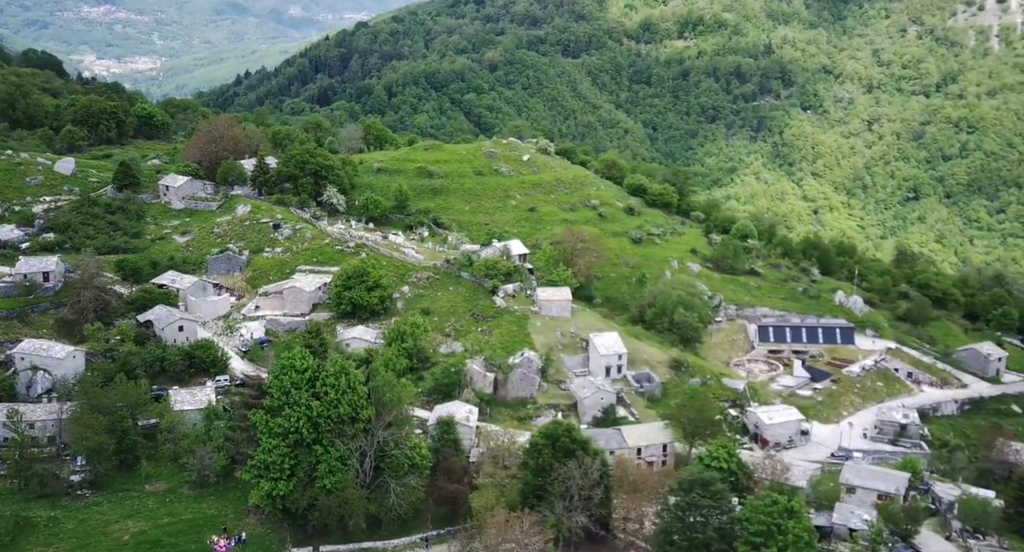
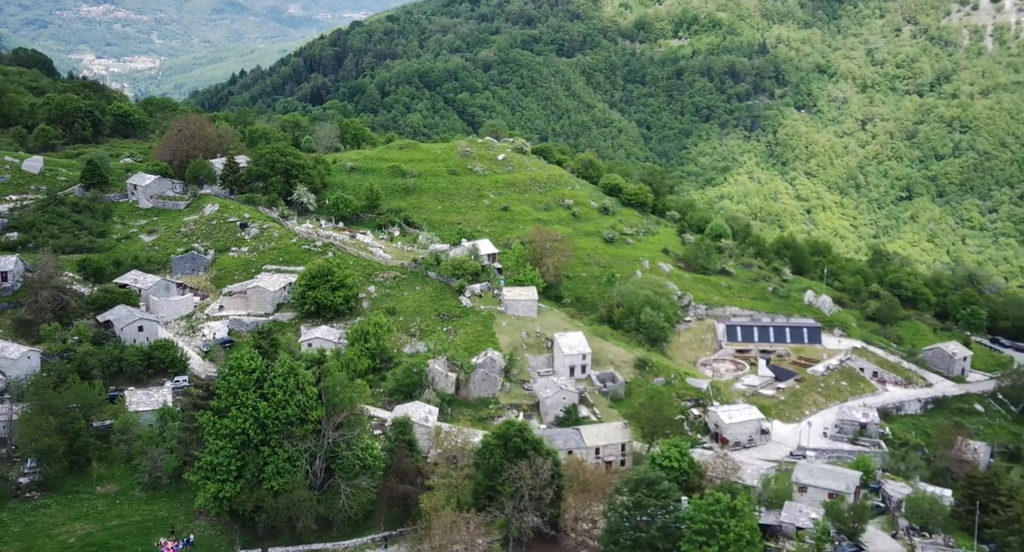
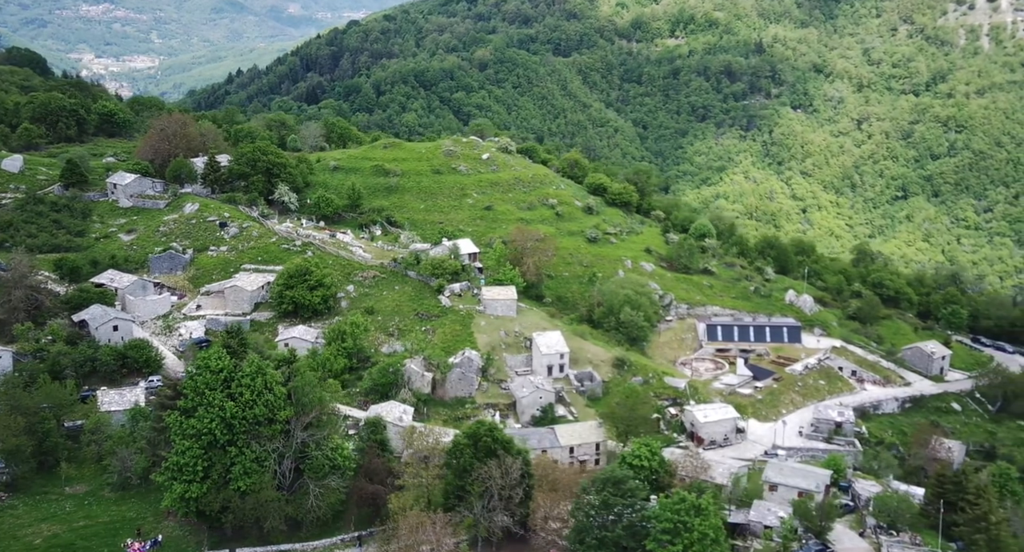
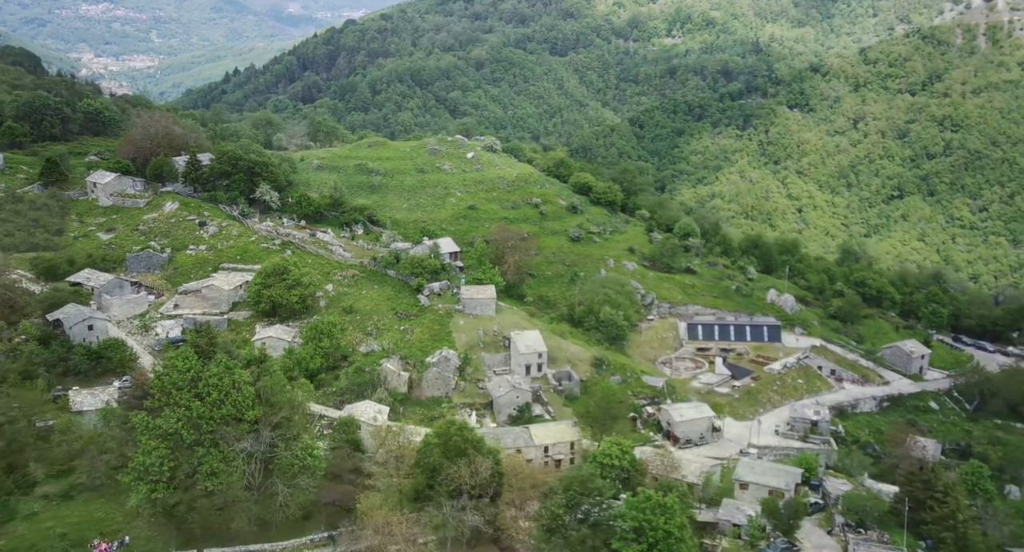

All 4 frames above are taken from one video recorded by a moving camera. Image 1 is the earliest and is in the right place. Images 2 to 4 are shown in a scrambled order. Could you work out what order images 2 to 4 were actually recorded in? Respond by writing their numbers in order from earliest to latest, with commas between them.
2, 3, 4
